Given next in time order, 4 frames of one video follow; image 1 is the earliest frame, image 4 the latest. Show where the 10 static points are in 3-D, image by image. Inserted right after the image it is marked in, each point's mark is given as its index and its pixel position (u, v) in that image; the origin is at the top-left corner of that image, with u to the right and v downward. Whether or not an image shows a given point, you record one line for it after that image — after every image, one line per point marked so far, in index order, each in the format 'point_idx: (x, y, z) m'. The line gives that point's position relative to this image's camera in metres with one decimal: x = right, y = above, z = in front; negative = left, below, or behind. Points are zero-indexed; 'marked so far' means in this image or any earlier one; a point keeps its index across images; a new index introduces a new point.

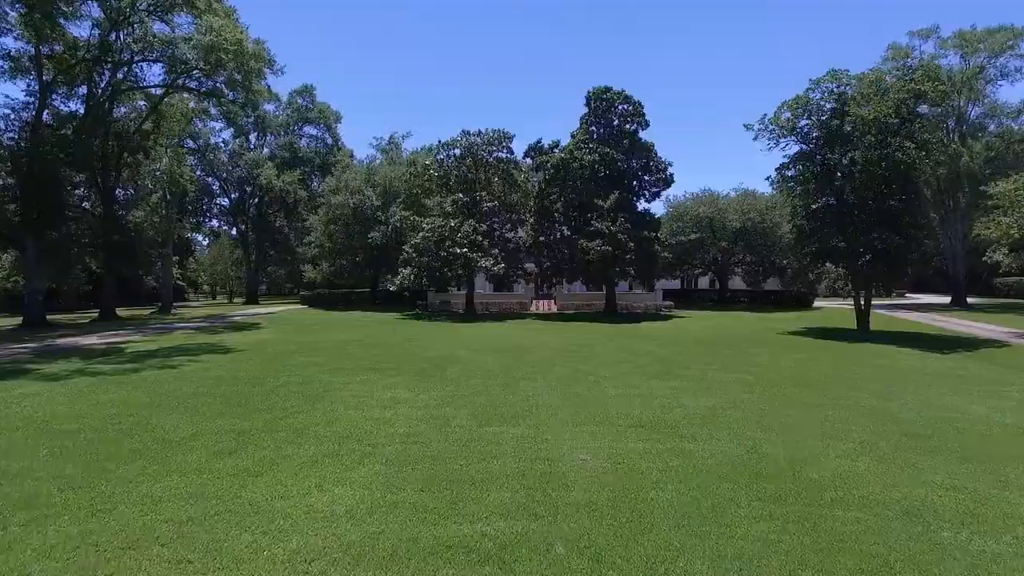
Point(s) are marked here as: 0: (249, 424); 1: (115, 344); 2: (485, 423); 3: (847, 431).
0: (-3.5, -1.8, +9.1) m
1: (-11.3, -1.6, +19.4) m
2: (-0.3, -1.8, +8.9) m
3: (+4.4, -1.9, +9.0) m
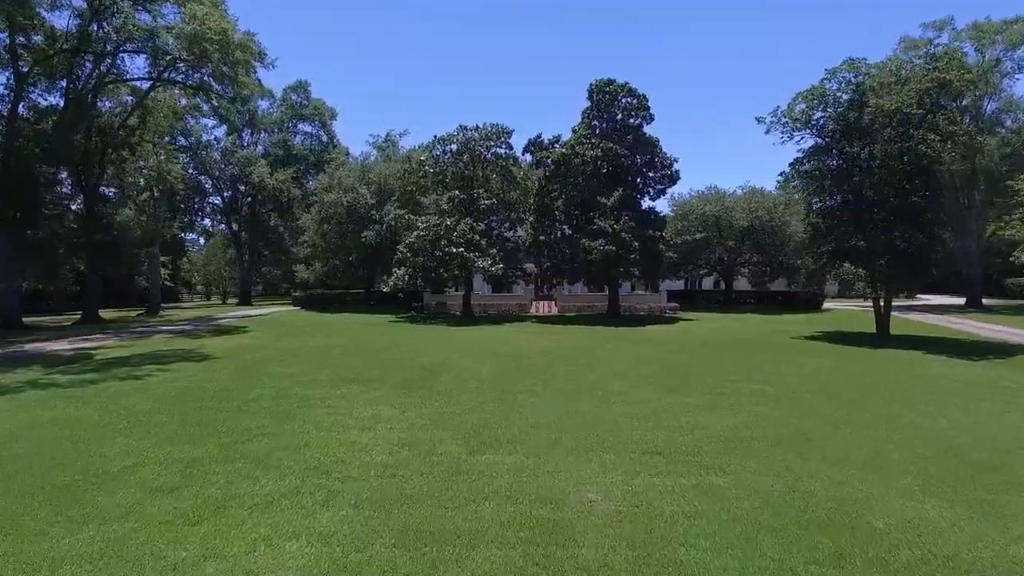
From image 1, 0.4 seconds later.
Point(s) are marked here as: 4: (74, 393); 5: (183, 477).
0: (-3.6, -1.9, +7.9) m
1: (-11.3, -1.7, +18.1) m
2: (-0.4, -1.8, +7.7) m
3: (+4.4, -1.9, +7.8) m
4: (-7.5, -1.8, +11.7) m
5: (-3.3, -1.9, +6.9) m
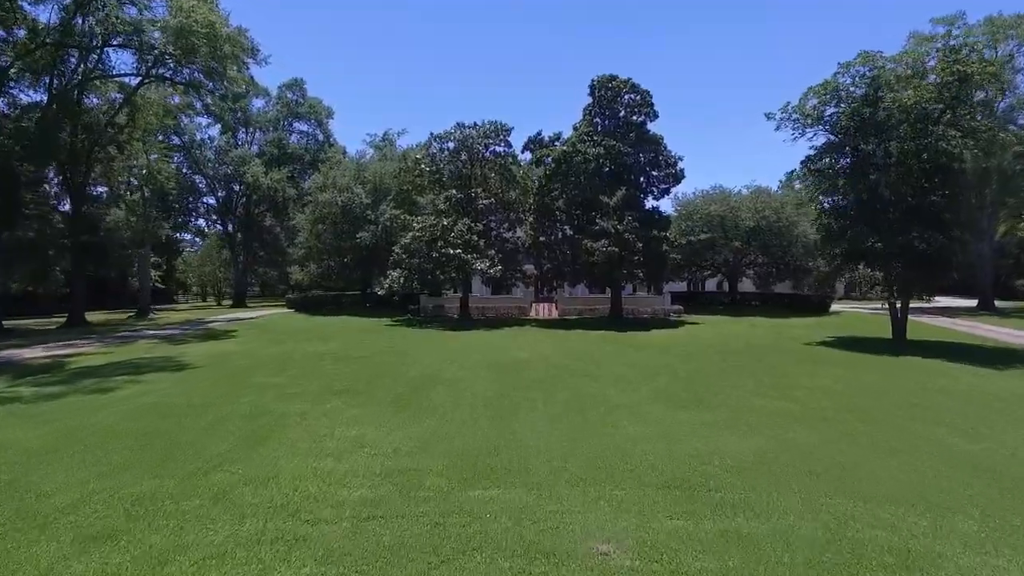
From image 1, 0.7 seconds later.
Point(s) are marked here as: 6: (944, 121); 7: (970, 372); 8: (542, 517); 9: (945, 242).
0: (-3.6, -2.0, +6.9) m
1: (-11.4, -1.8, +17.1) m
2: (-0.4, -1.9, +6.7) m
3: (+4.4, -2.0, +6.8) m
4: (-7.5, -1.9, +10.7) m
5: (-3.4, -2.0, +6.0) m
6: (+12.3, +4.7, +19.4) m
7: (+10.3, -1.9, +15.4) m
8: (+0.3, -2.0, +5.9) m
9: (+12.1, +1.3, +19.0) m
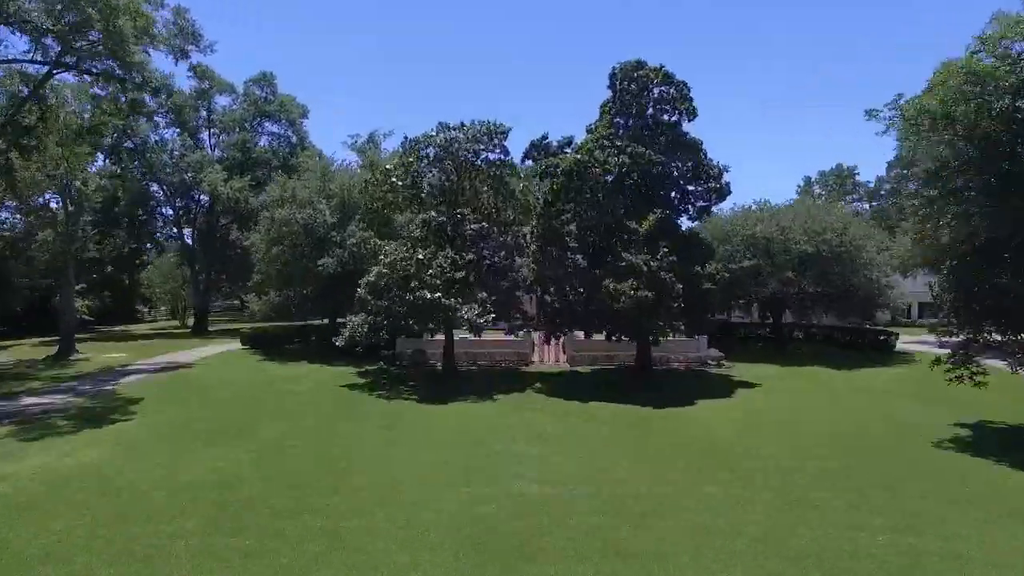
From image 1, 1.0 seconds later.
0: (-3.7, -3.5, +0.5) m
1: (-11.5, -3.3, +10.8) m
2: (-0.5, -3.5, +0.3) m
3: (+4.3, -3.6, +0.4) m
4: (-7.6, -3.4, +4.3) m
5: (-3.5, -3.6, -0.4) m
6: (+12.2, +3.2, +13.0) m
7: (+10.3, -3.4, +9.0) m
8: (+0.2, -3.5, -0.5) m
9: (+12.0, -0.3, +12.7) m
